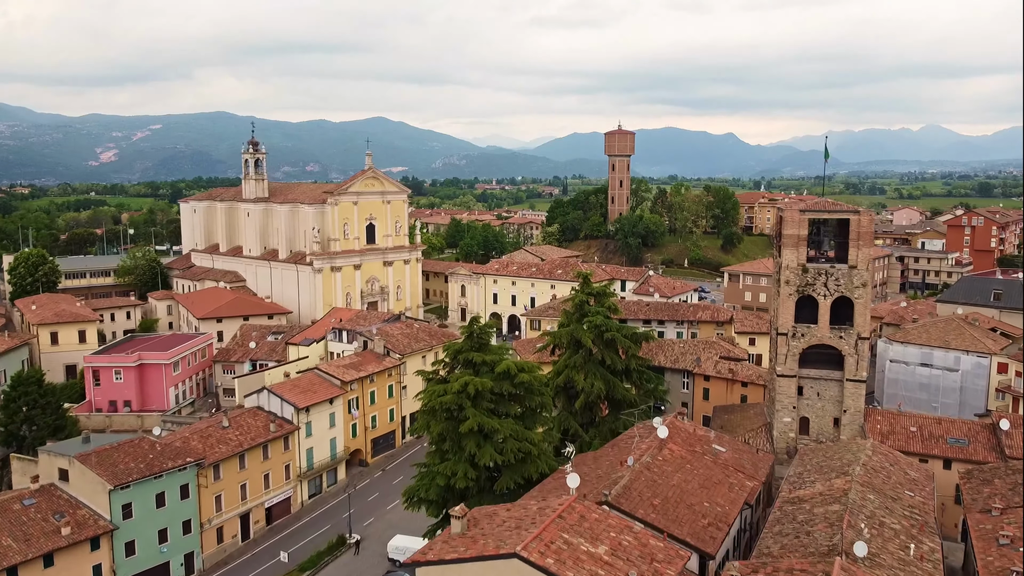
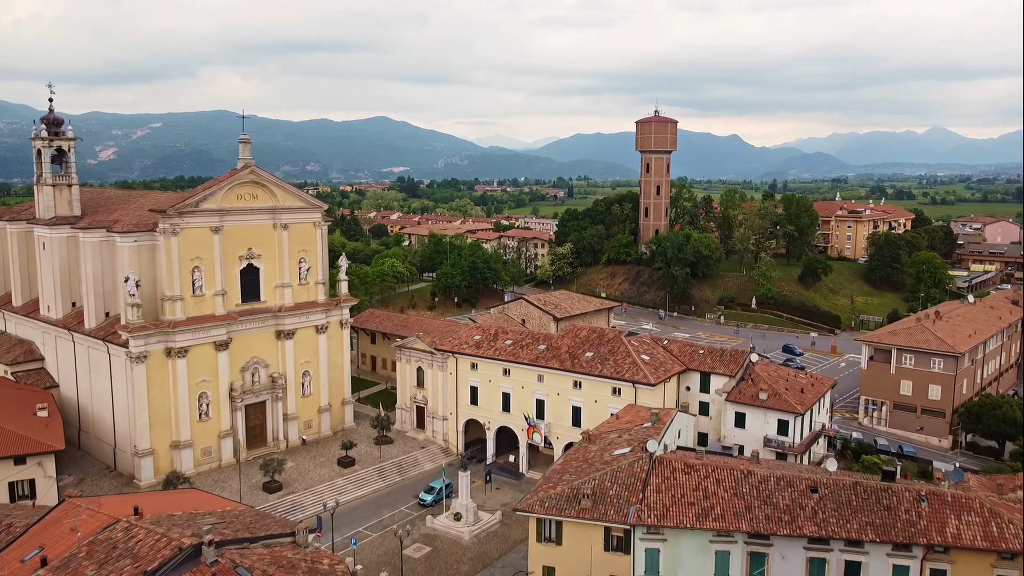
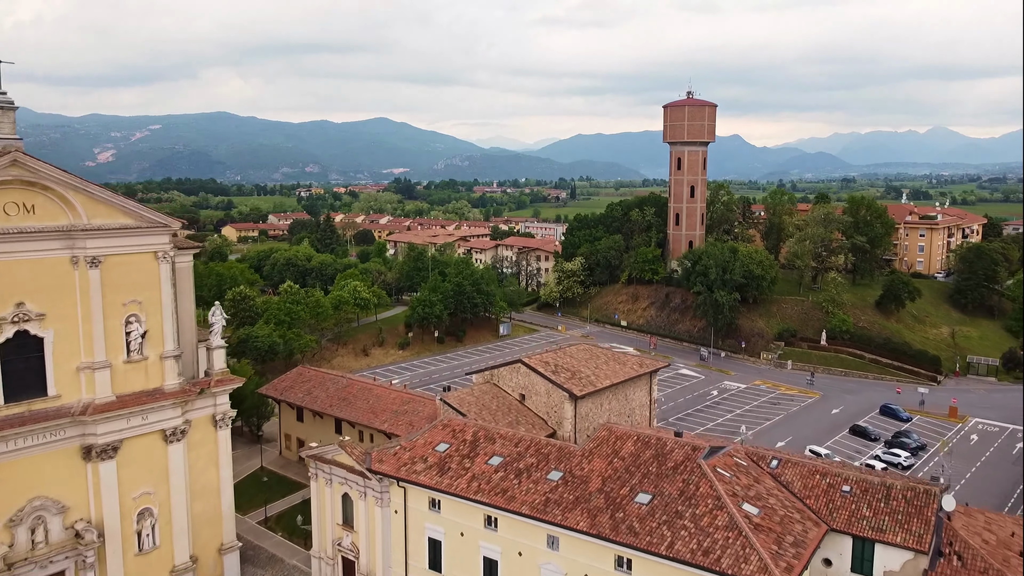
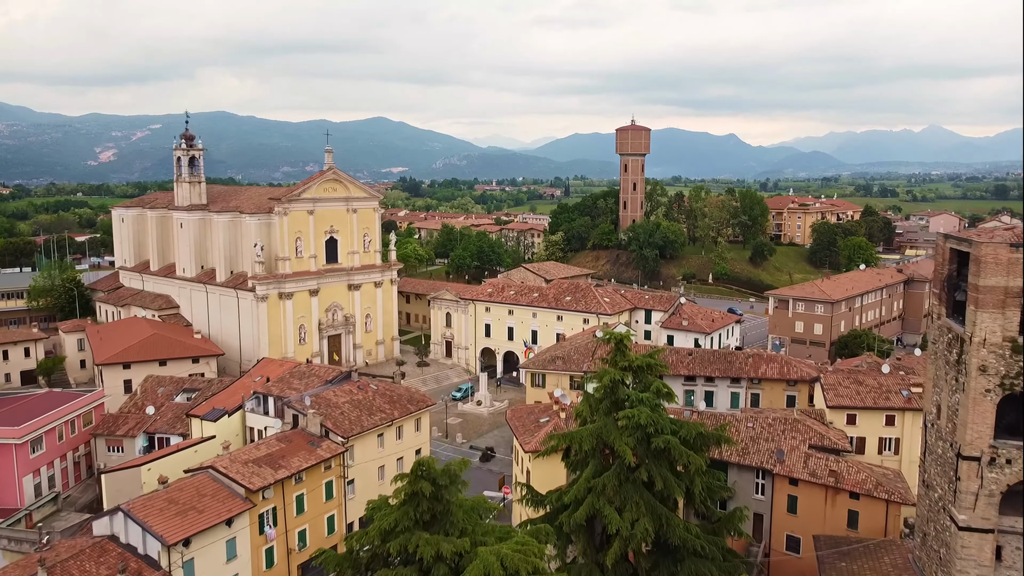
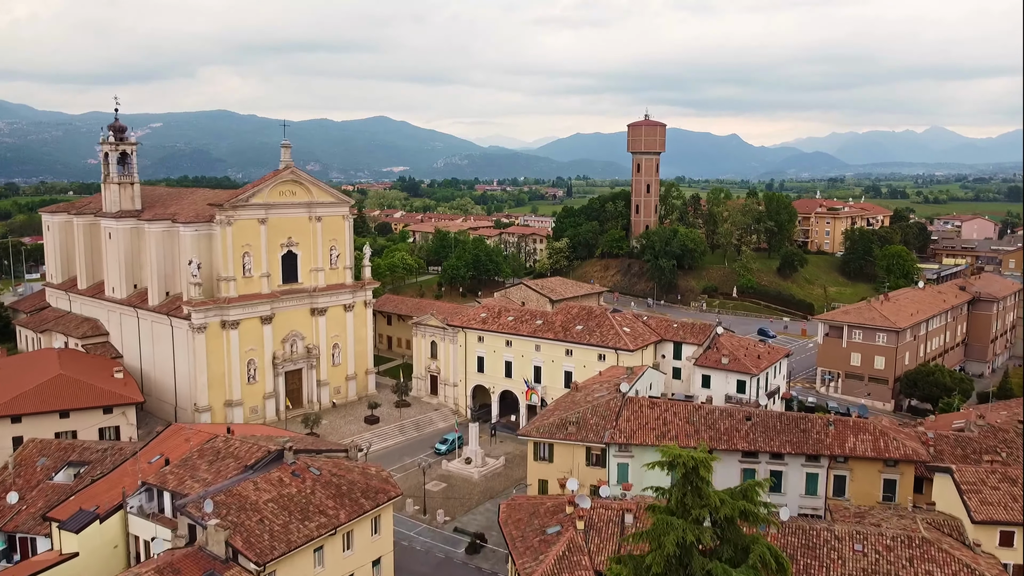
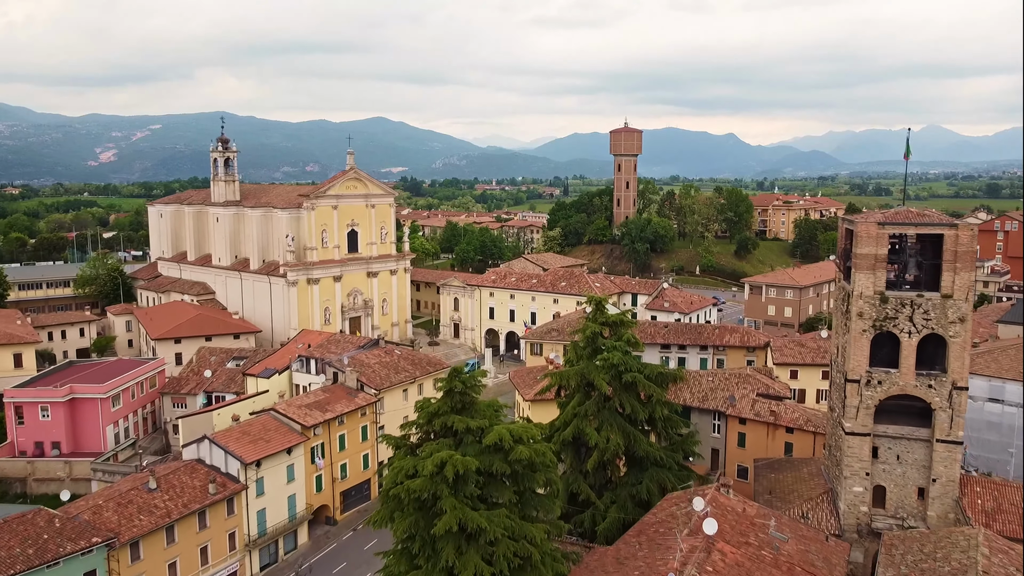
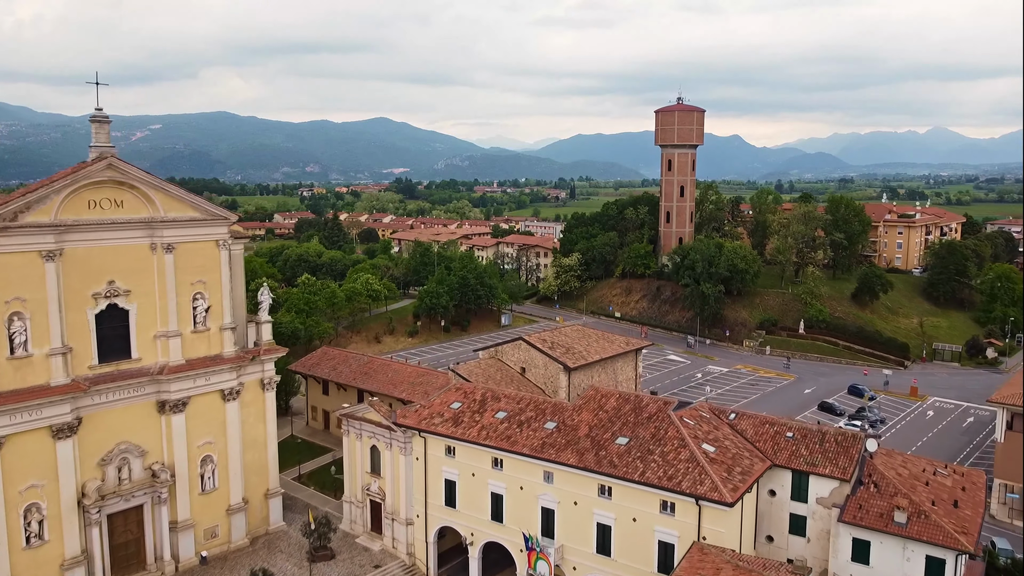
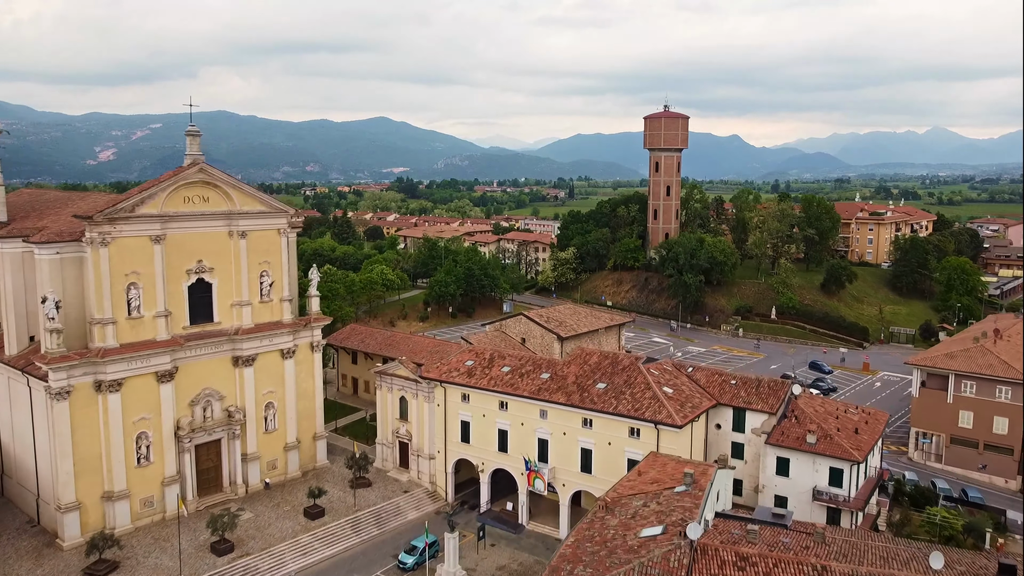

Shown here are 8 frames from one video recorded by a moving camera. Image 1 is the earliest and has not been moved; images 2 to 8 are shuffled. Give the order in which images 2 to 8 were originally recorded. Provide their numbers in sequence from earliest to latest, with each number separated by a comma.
6, 4, 5, 2, 8, 7, 3
